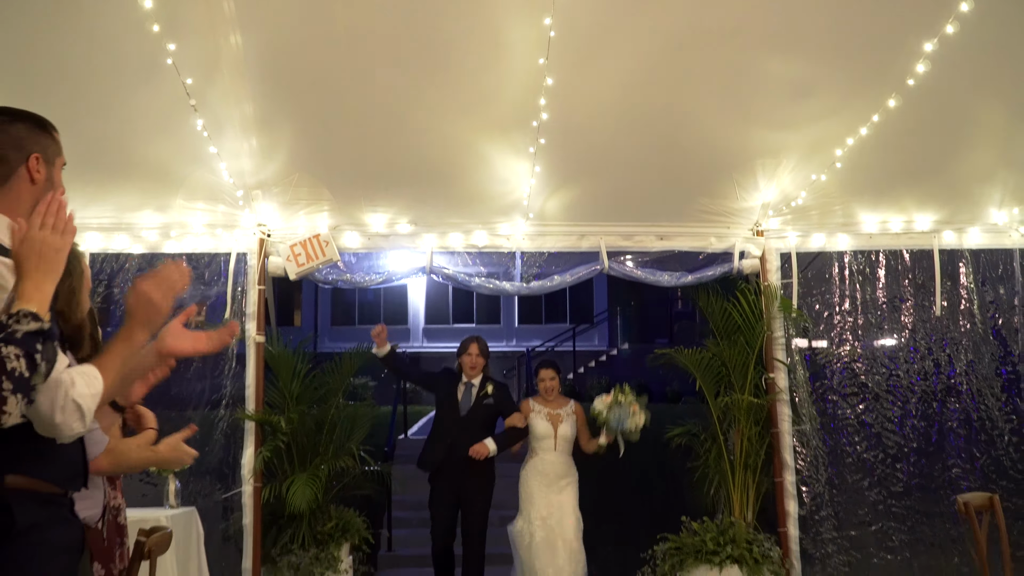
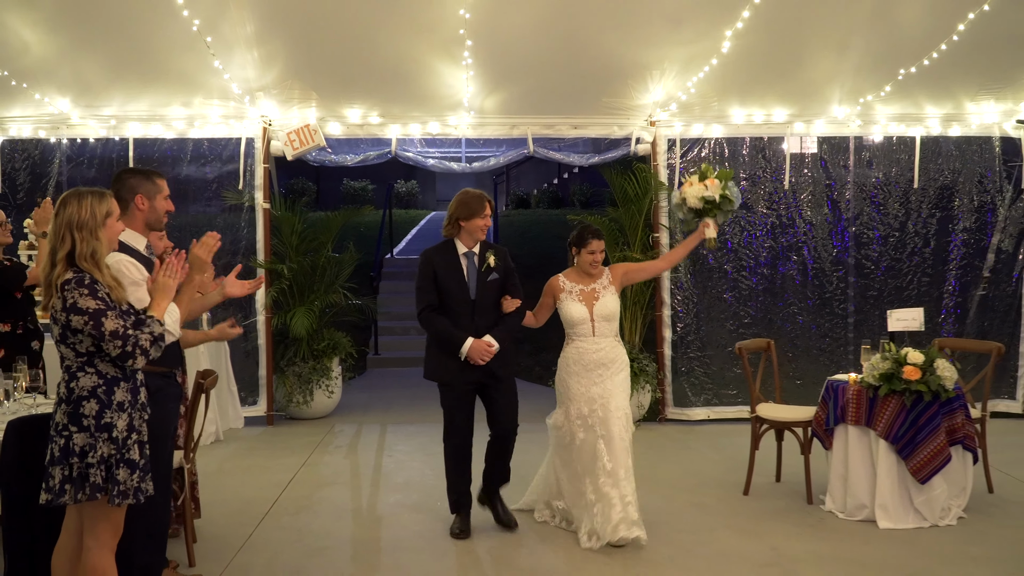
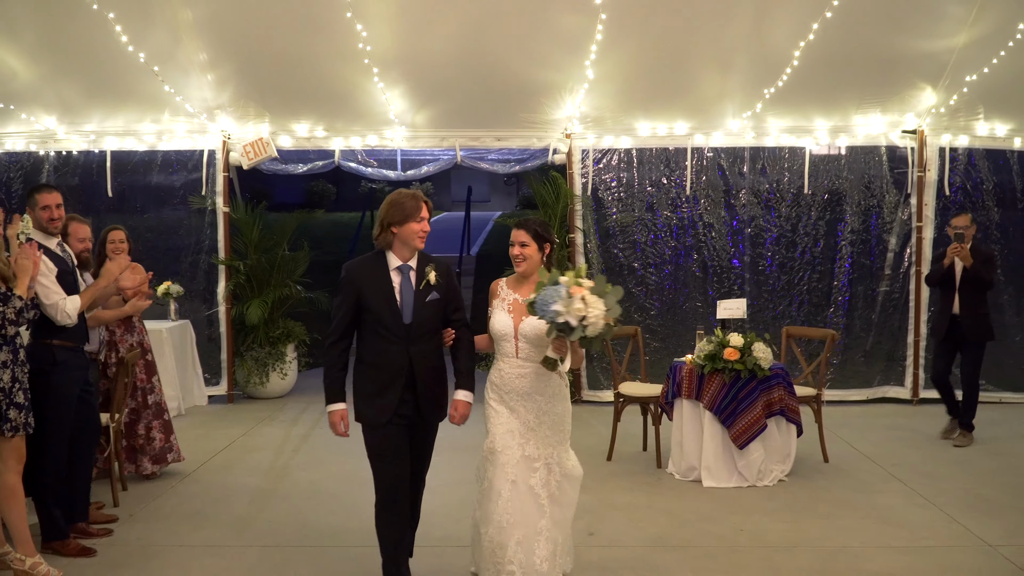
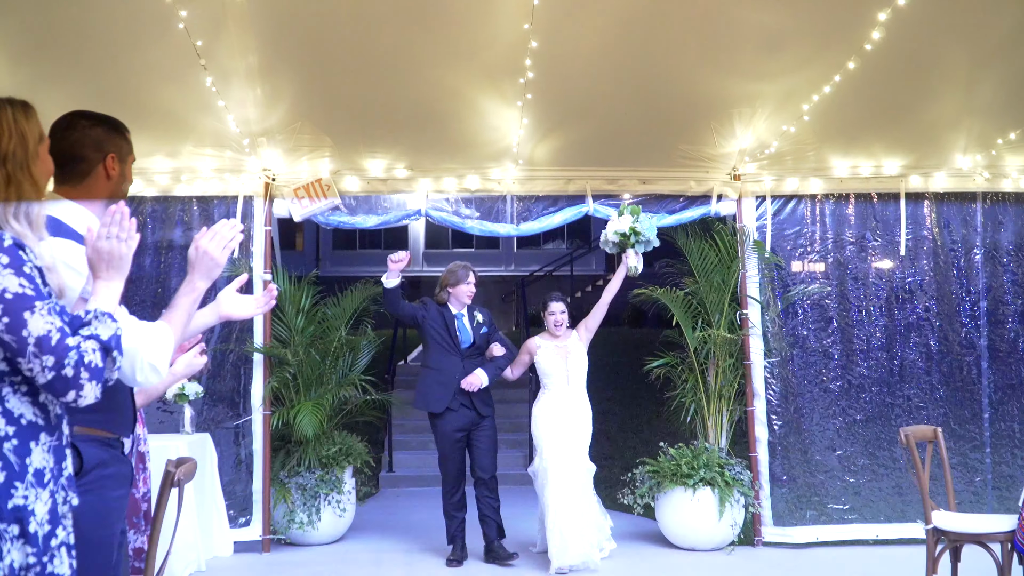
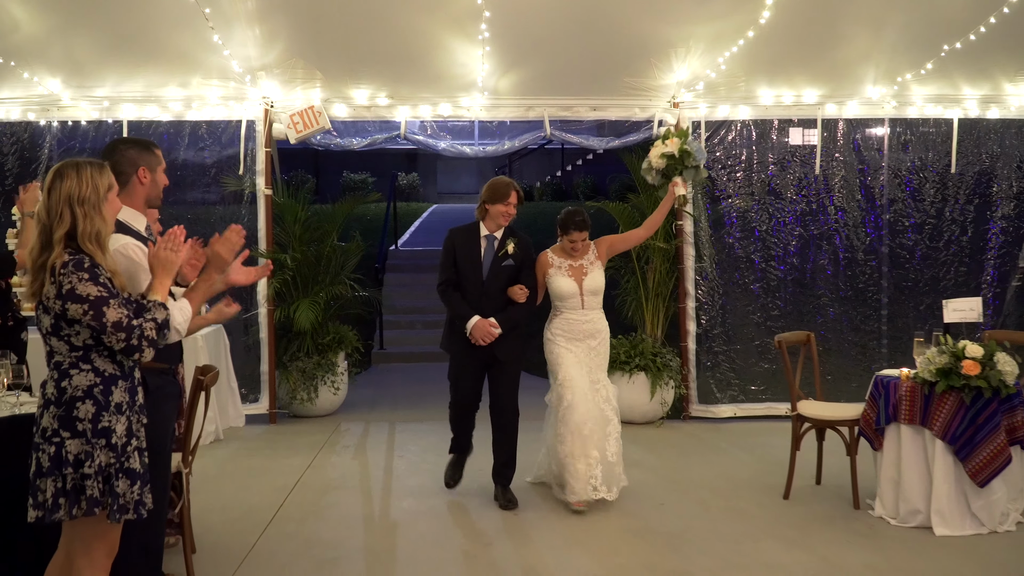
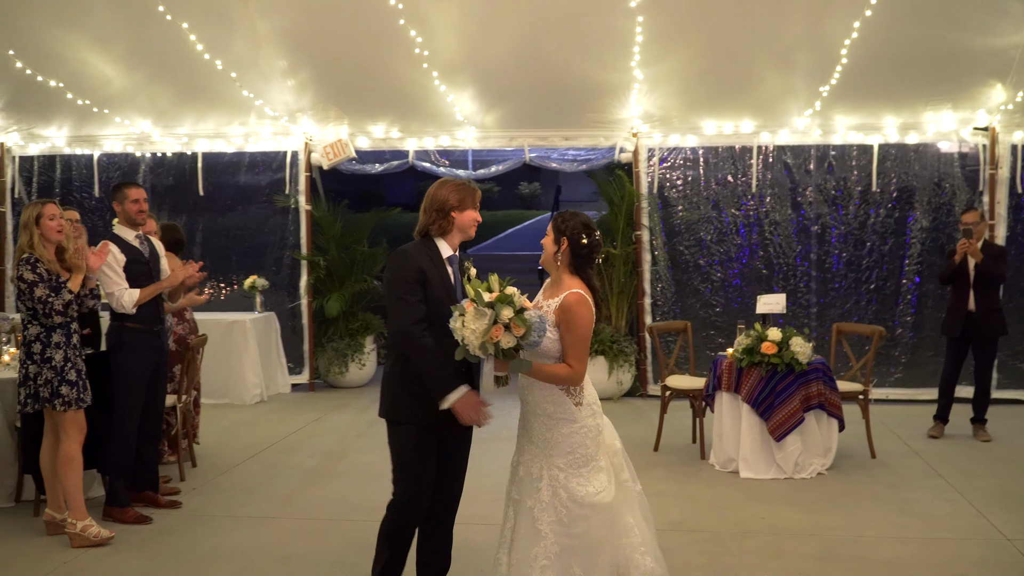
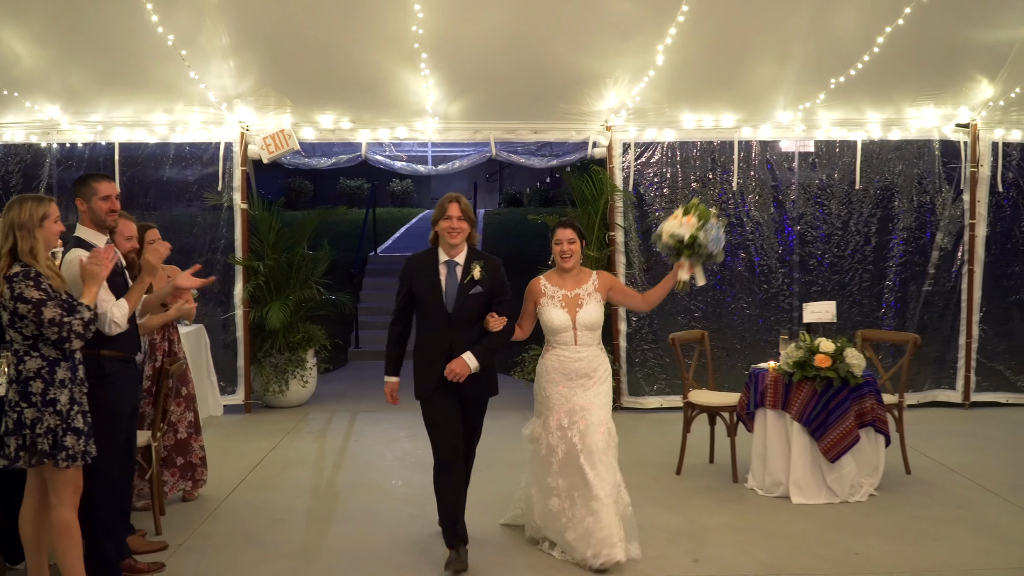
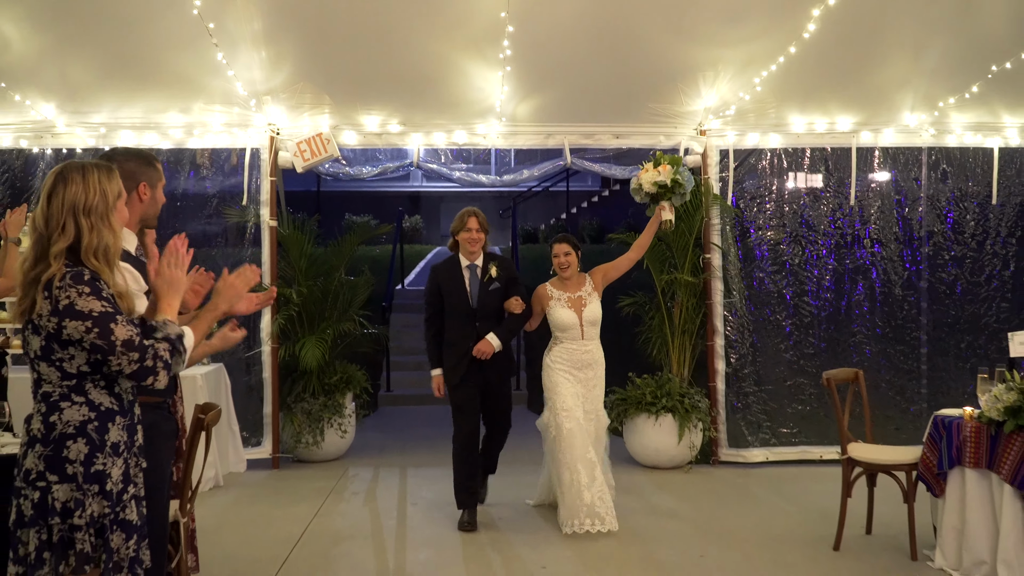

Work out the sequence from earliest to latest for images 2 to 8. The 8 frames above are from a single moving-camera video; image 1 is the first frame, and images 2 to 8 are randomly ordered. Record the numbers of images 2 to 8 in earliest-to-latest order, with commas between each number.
4, 8, 5, 2, 7, 3, 6
